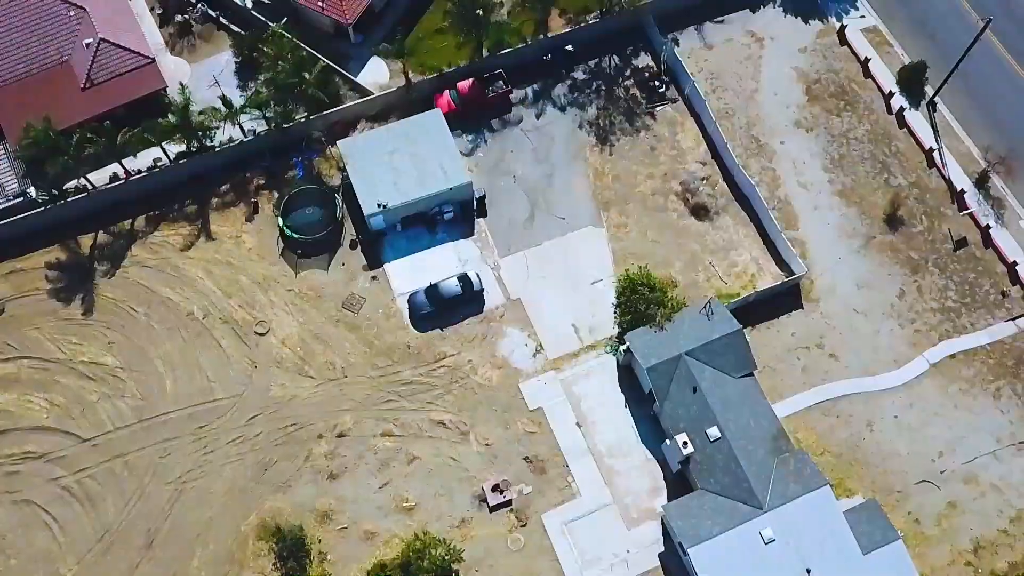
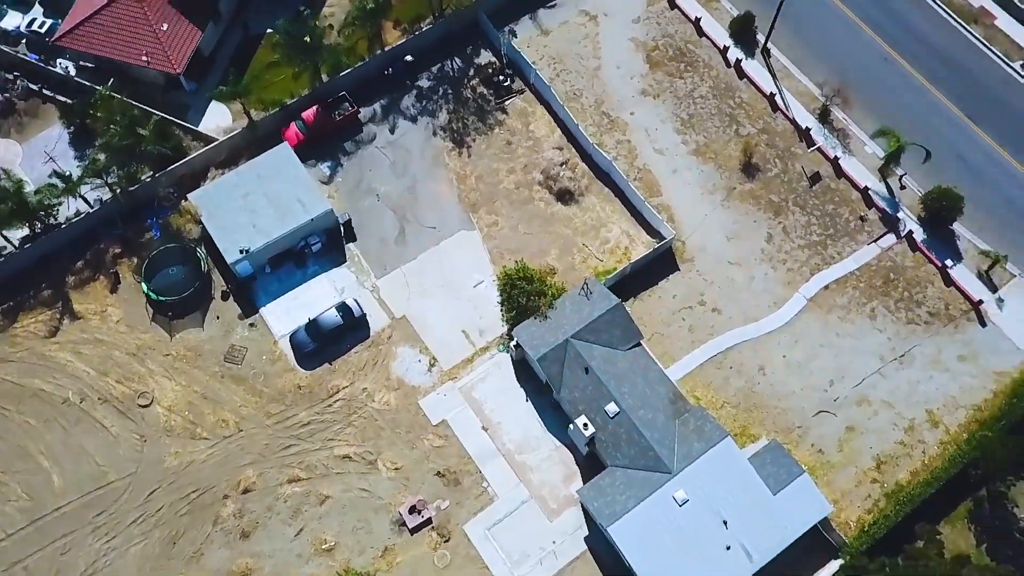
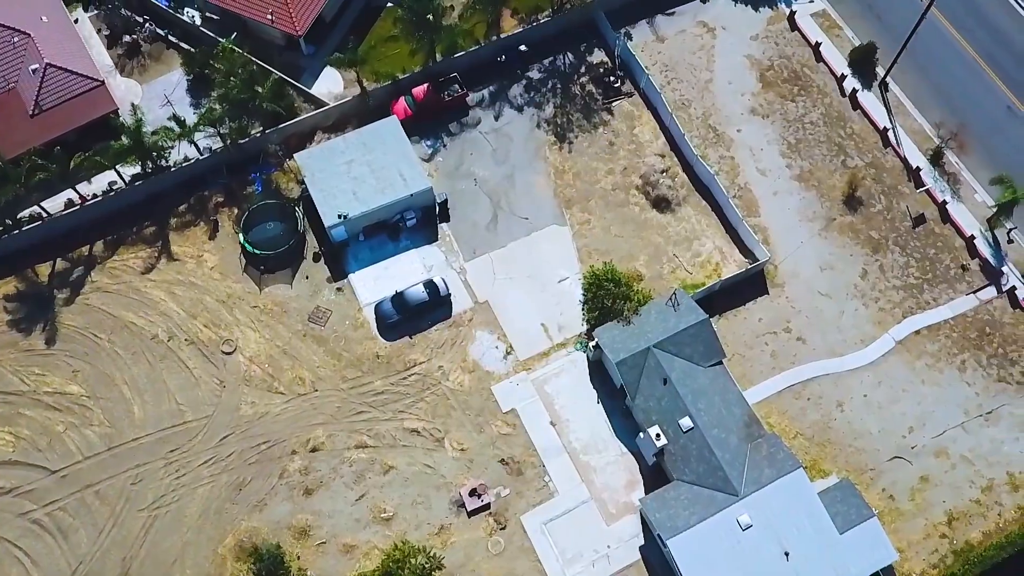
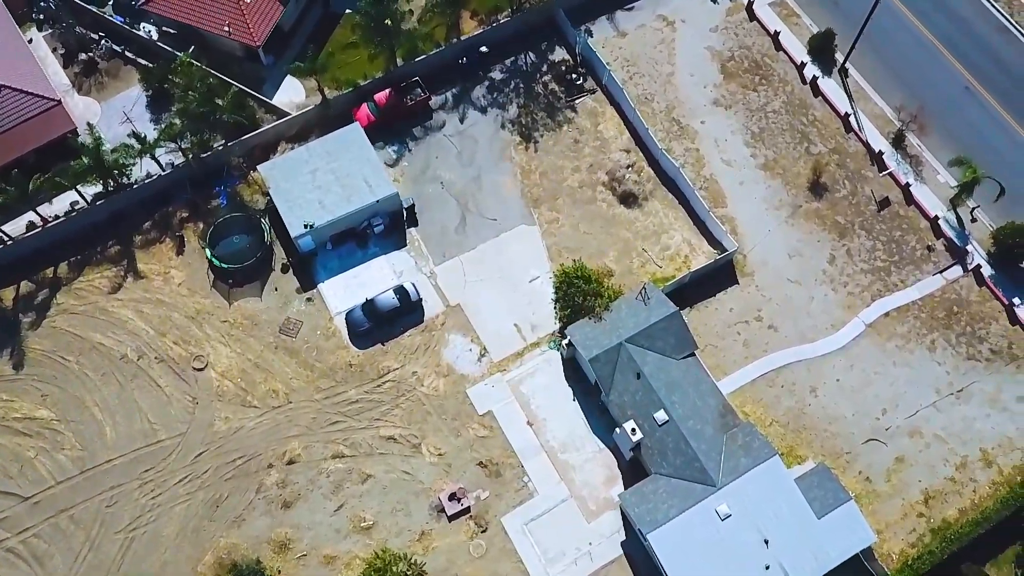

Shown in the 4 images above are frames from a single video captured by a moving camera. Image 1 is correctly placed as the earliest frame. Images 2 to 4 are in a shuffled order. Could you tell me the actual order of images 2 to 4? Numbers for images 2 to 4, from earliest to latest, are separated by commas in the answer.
3, 4, 2
